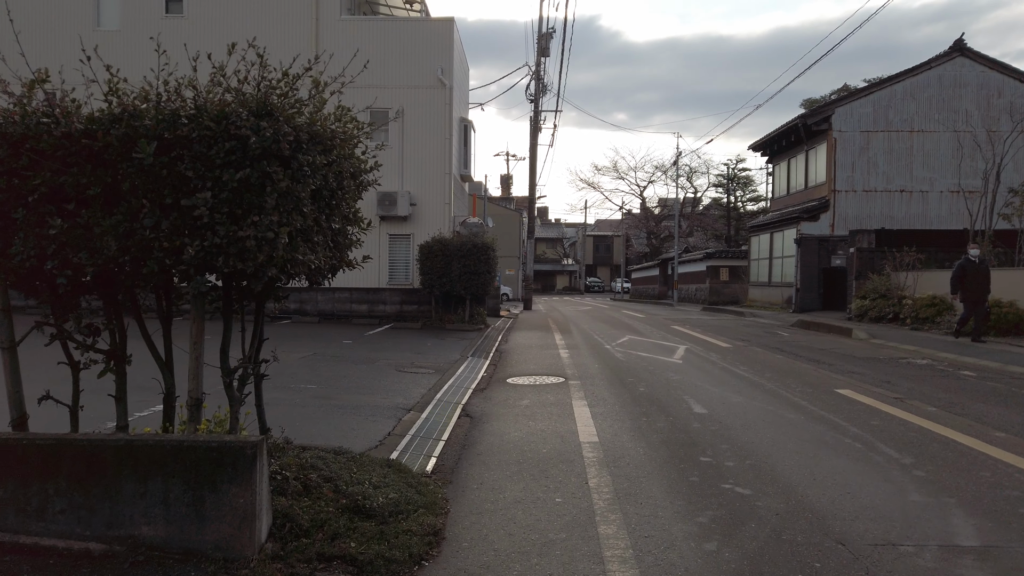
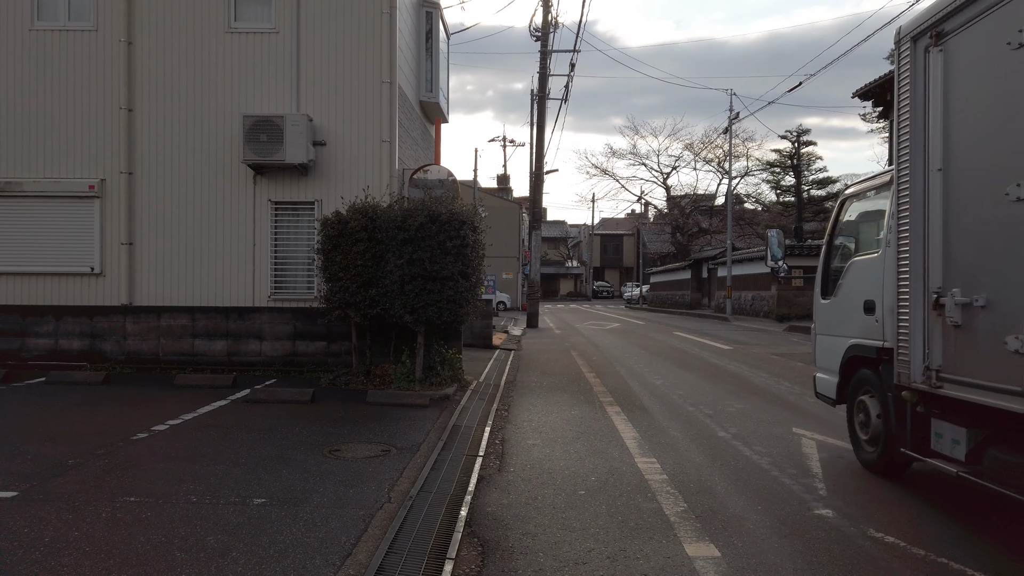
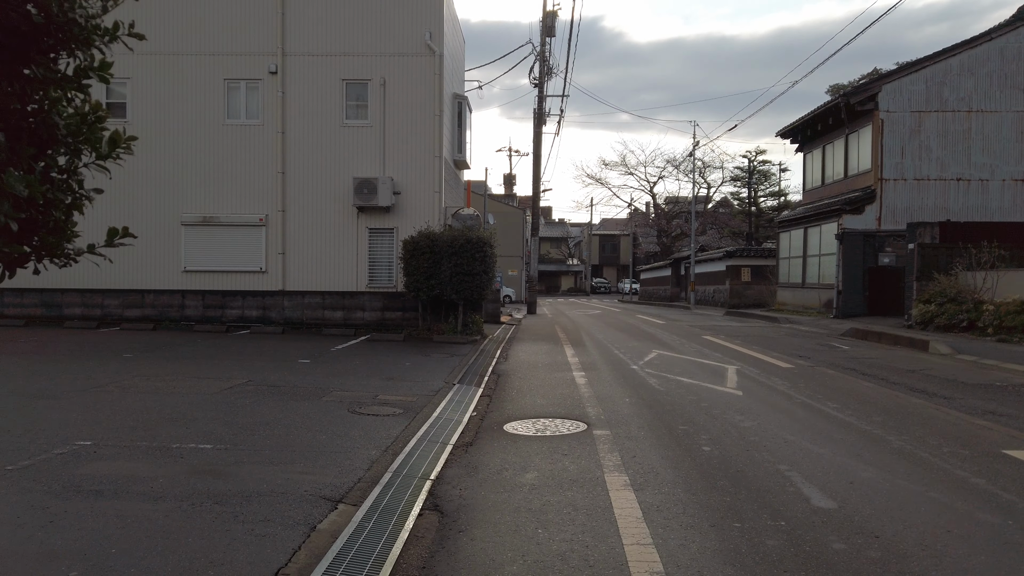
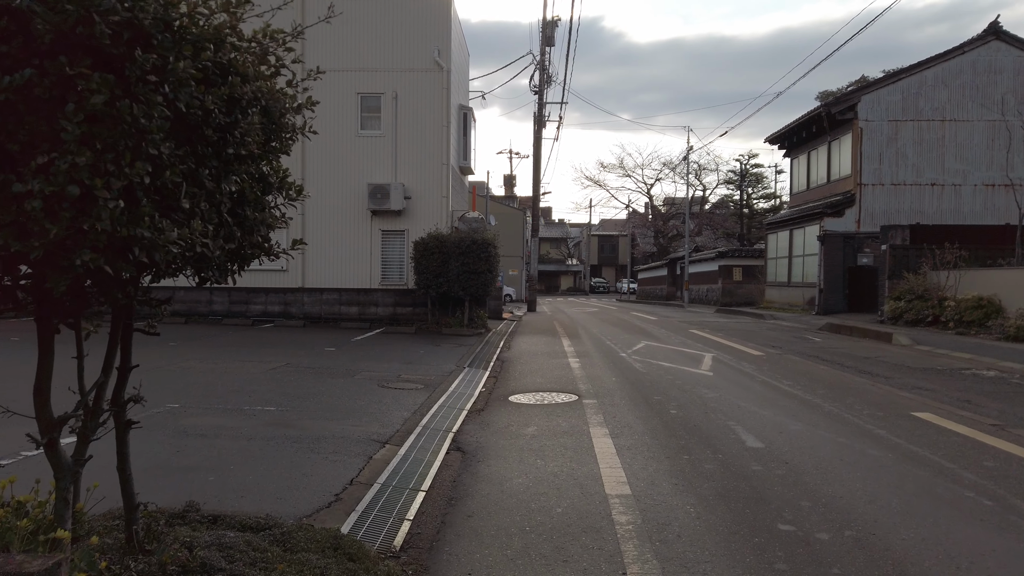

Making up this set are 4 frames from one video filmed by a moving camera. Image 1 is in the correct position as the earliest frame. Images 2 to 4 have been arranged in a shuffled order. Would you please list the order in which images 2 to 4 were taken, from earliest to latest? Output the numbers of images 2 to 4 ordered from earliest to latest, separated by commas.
4, 3, 2
